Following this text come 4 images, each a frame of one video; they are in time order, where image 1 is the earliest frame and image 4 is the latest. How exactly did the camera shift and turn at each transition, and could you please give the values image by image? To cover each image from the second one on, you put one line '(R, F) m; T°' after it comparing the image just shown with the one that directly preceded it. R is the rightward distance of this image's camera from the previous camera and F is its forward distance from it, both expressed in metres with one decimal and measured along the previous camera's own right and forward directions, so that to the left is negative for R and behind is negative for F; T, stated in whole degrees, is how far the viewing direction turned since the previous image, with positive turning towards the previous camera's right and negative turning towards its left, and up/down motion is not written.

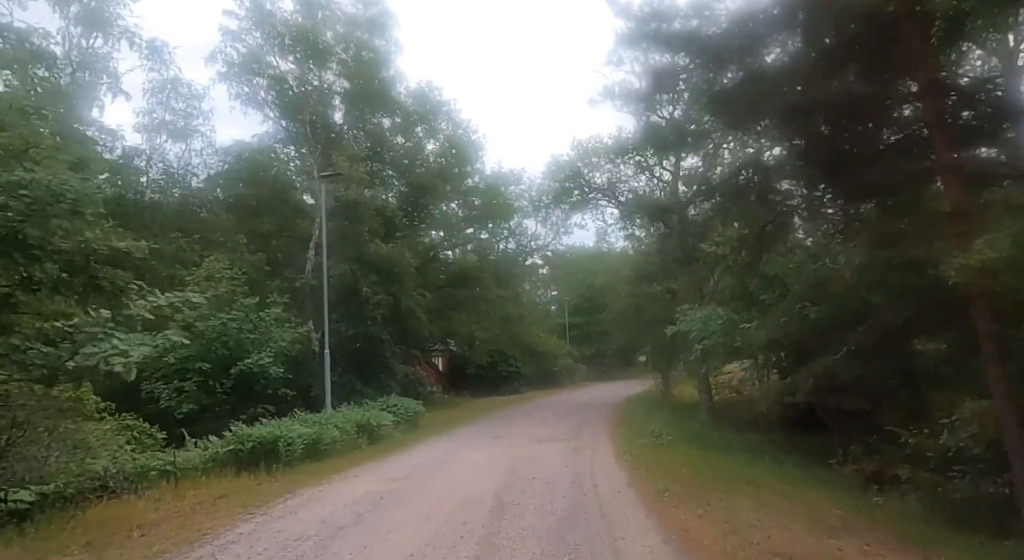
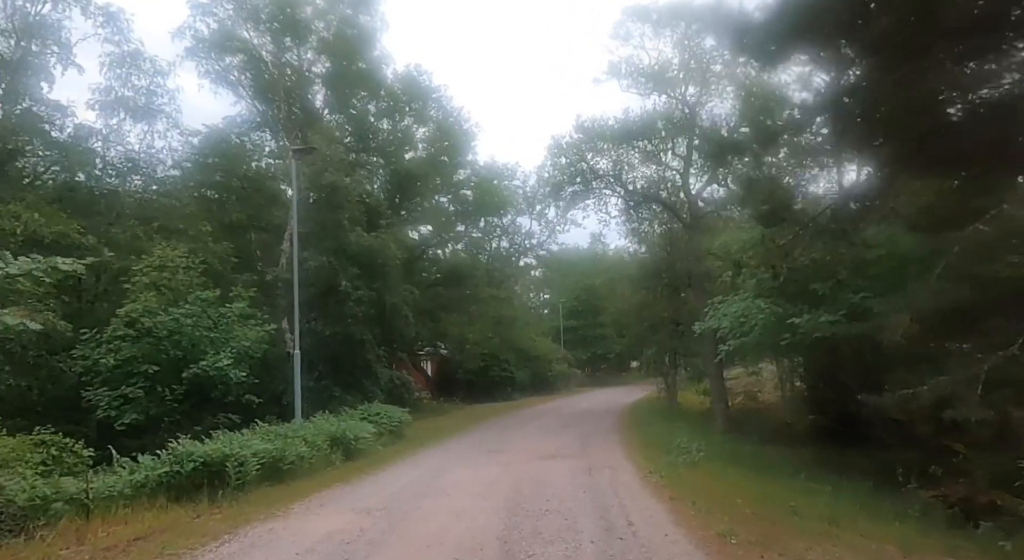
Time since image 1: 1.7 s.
(-0.2, +2.4) m; +1°
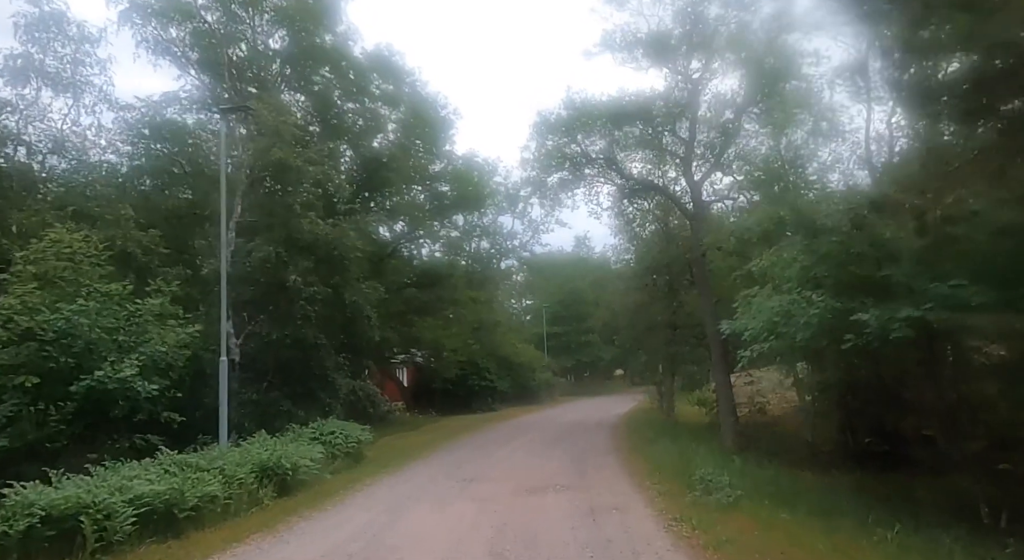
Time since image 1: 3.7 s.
(0.0, +2.9) m; +2°
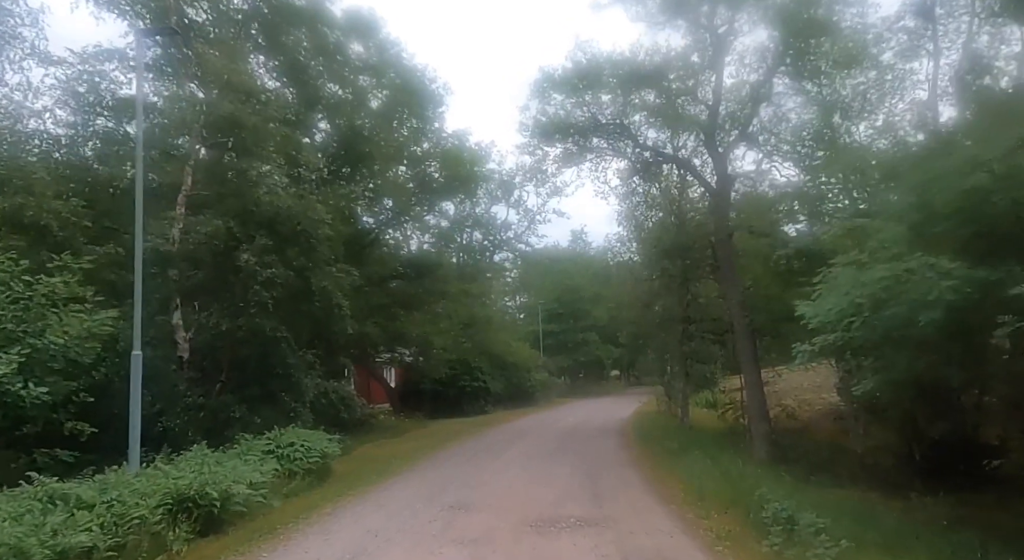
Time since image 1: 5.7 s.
(-0.1, +2.9) m; +1°
